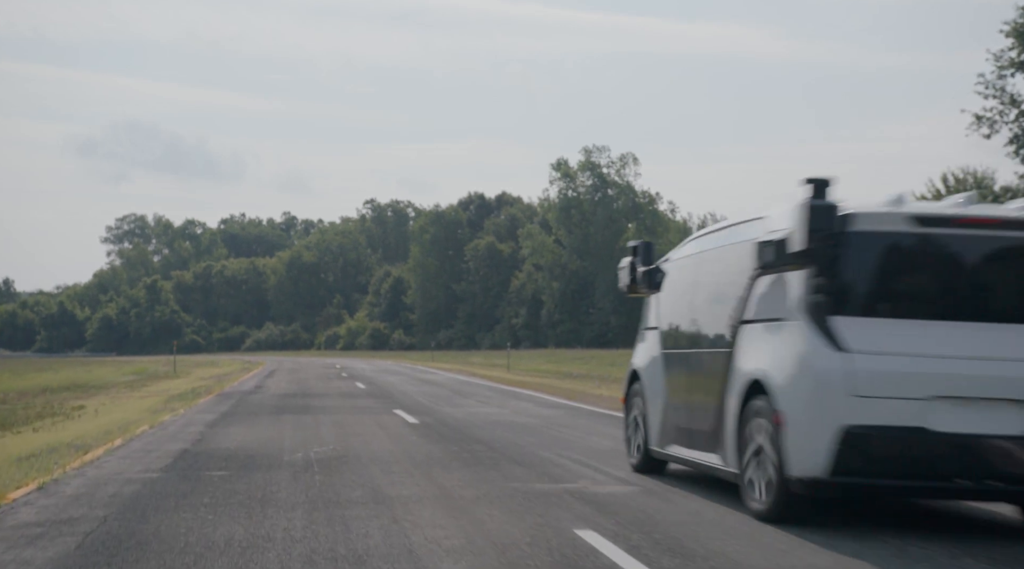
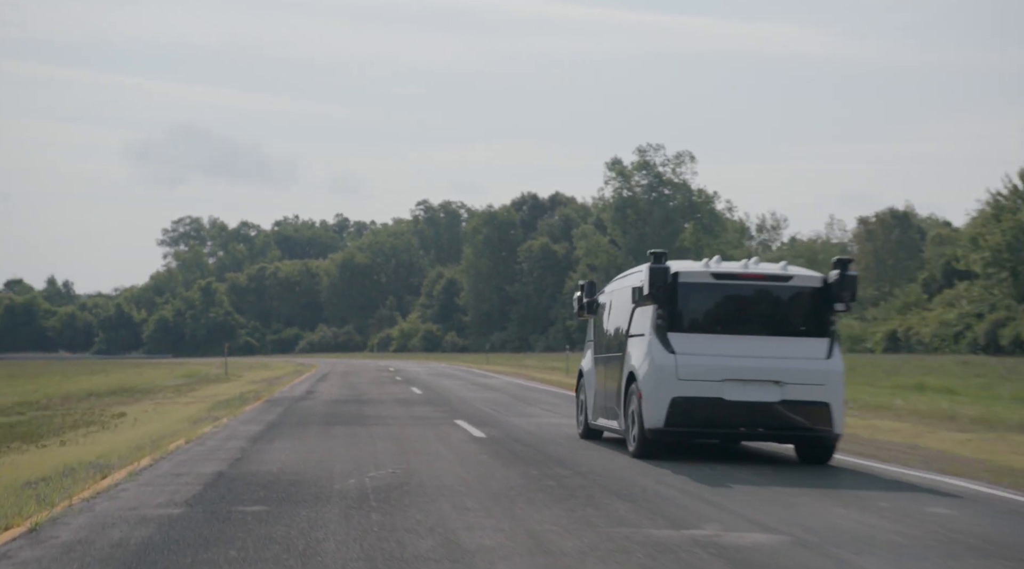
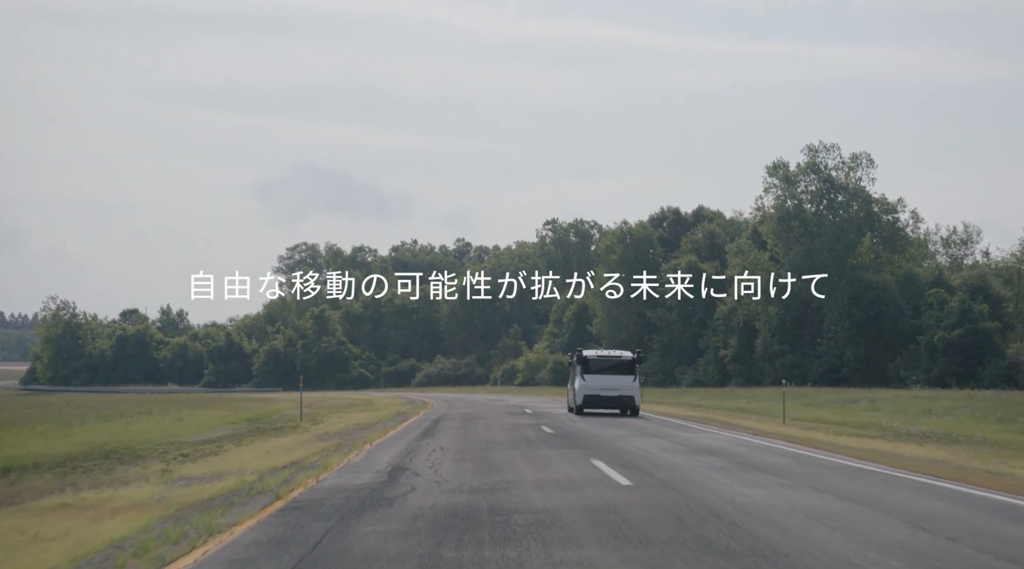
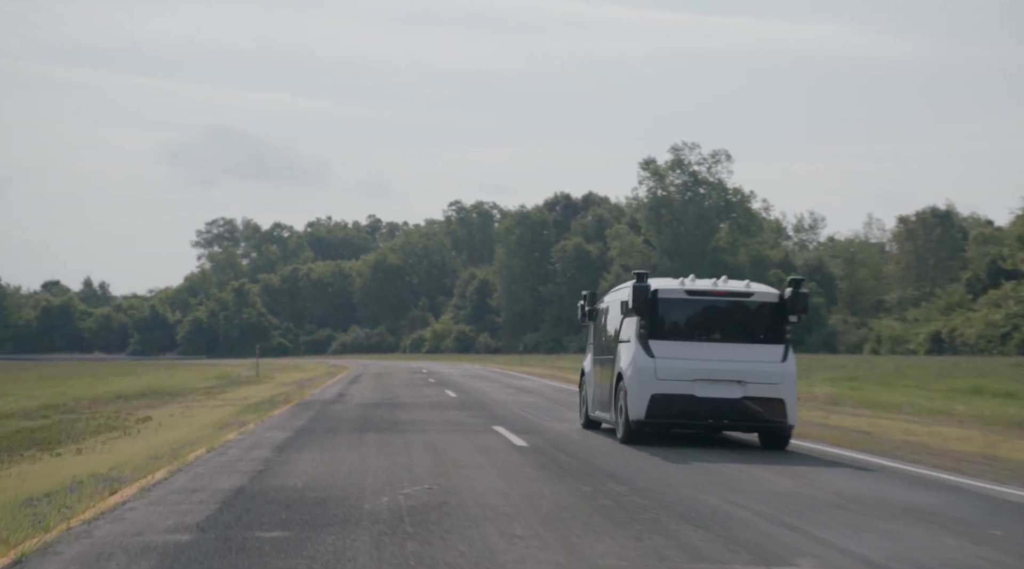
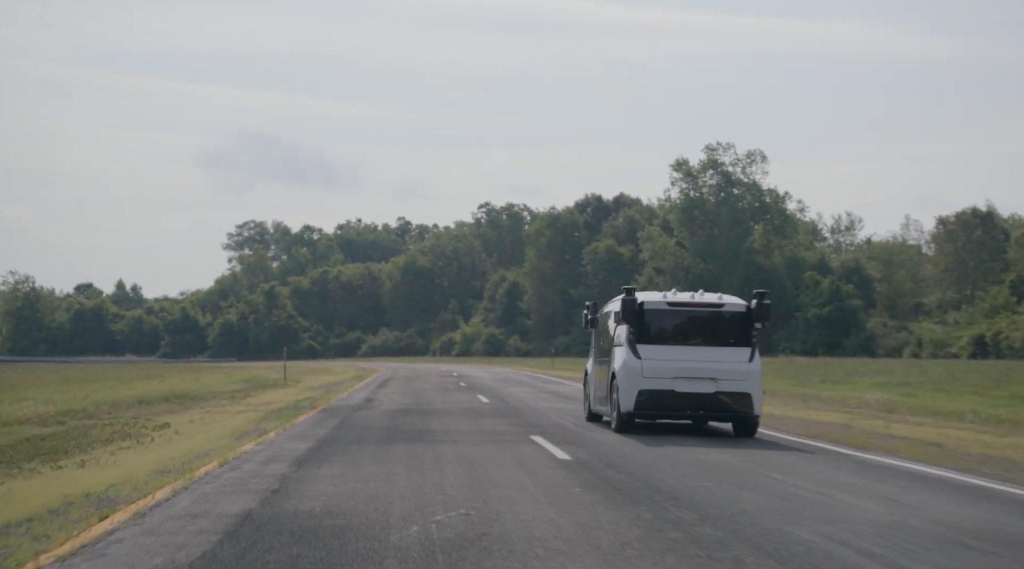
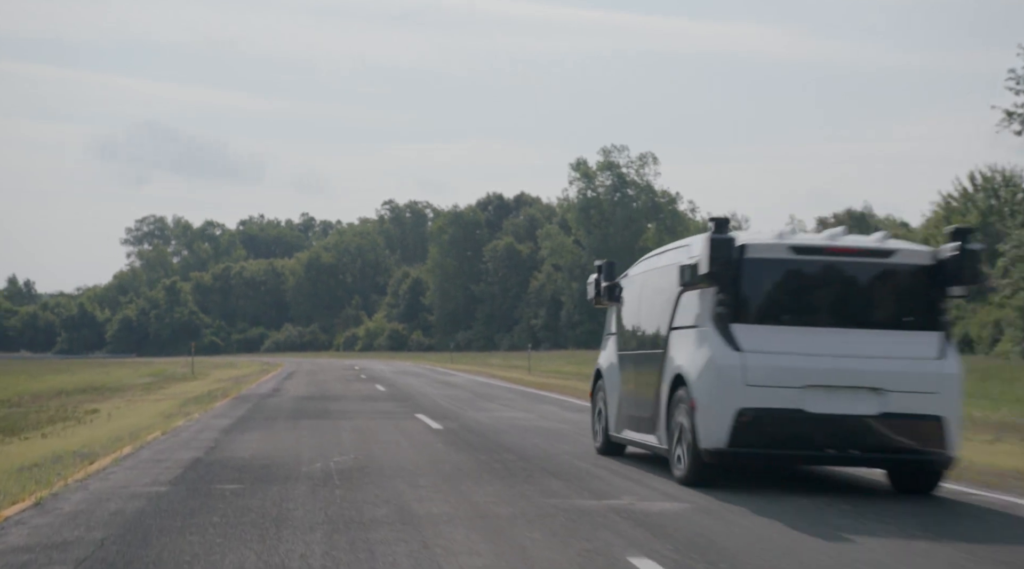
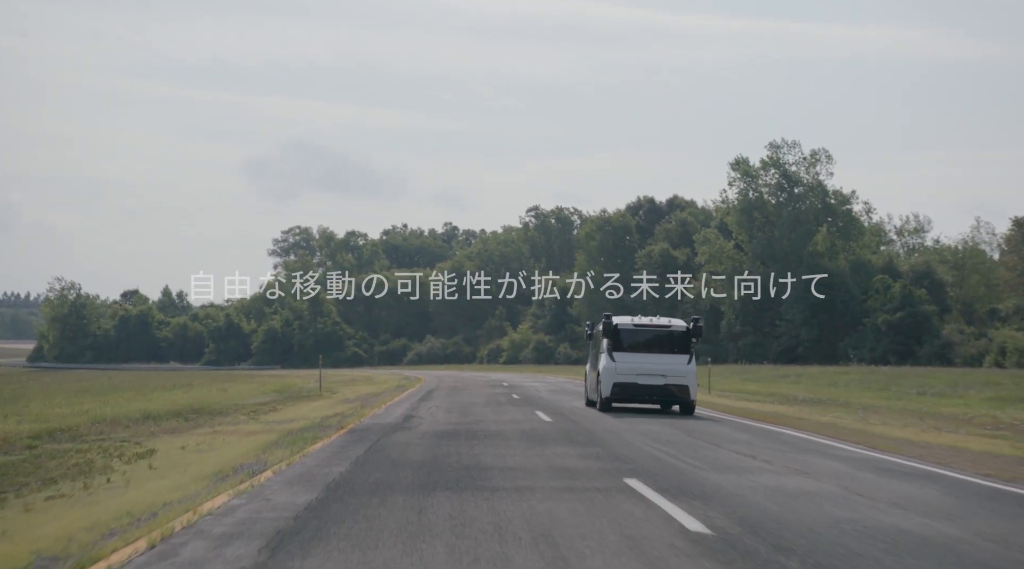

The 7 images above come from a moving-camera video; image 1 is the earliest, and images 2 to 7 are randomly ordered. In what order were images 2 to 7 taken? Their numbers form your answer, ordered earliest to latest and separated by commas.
6, 2, 4, 5, 7, 3
